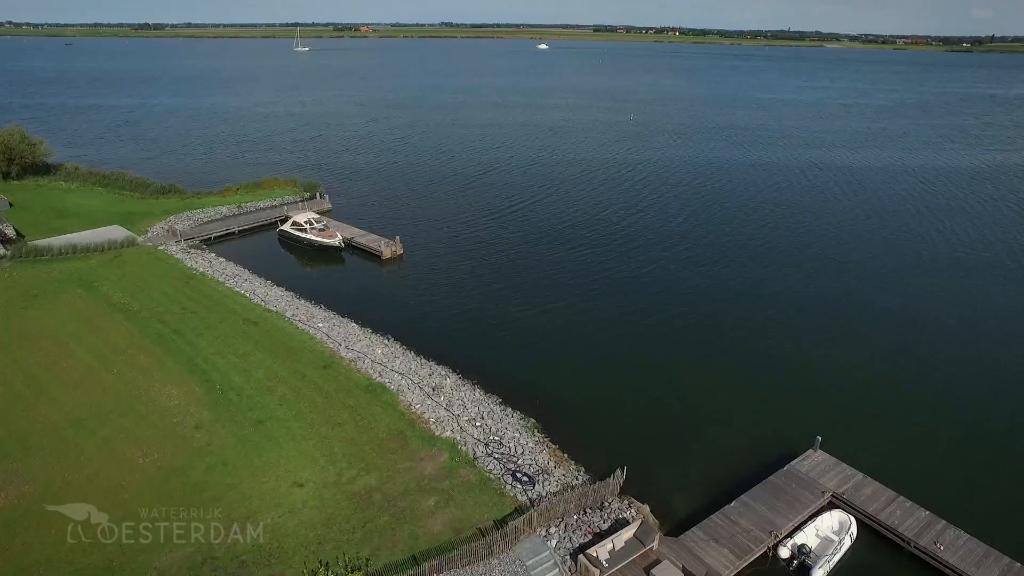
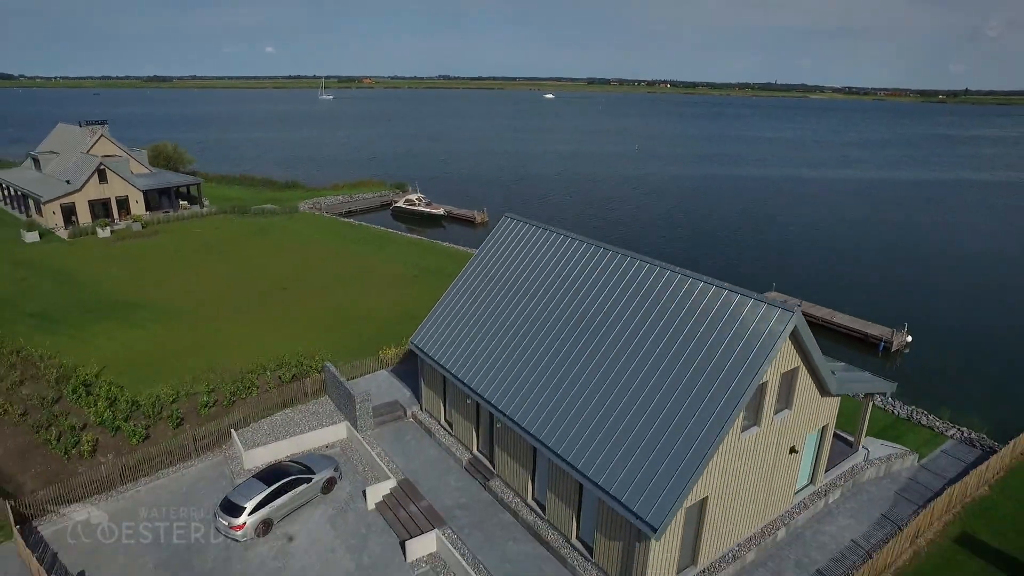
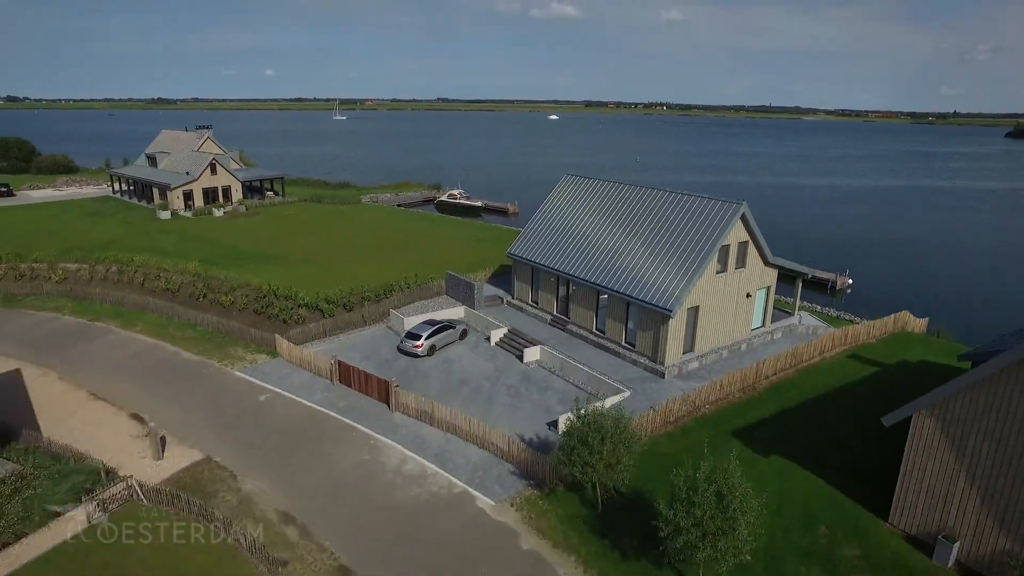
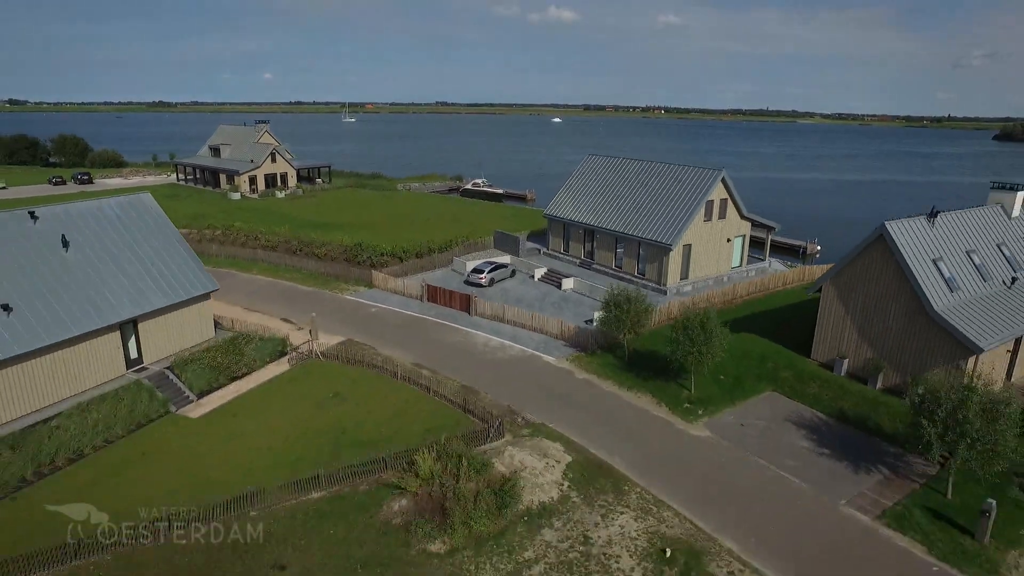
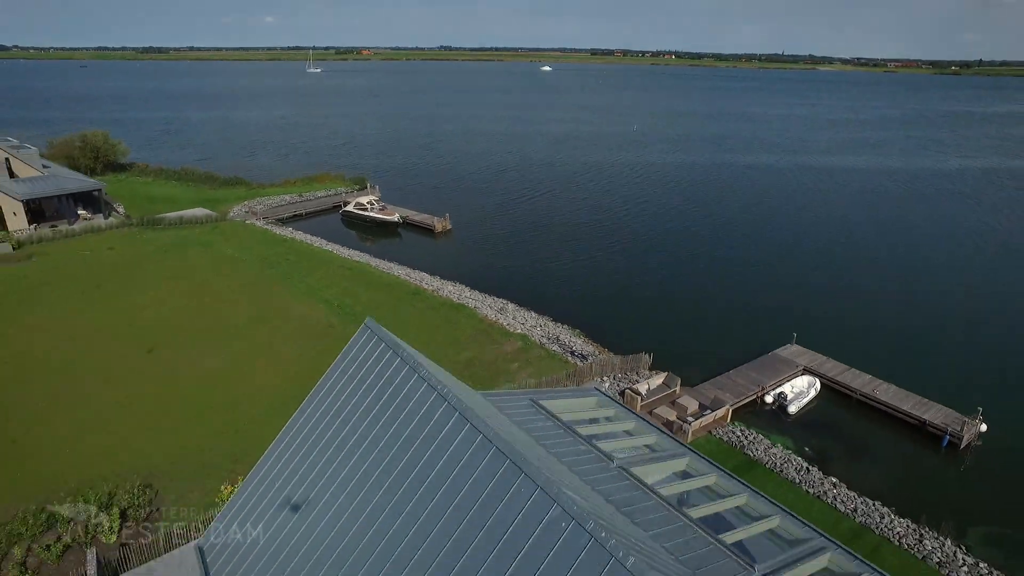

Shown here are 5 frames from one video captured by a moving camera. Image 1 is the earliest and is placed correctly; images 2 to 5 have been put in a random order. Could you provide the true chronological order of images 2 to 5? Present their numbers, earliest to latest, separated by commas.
5, 2, 3, 4
